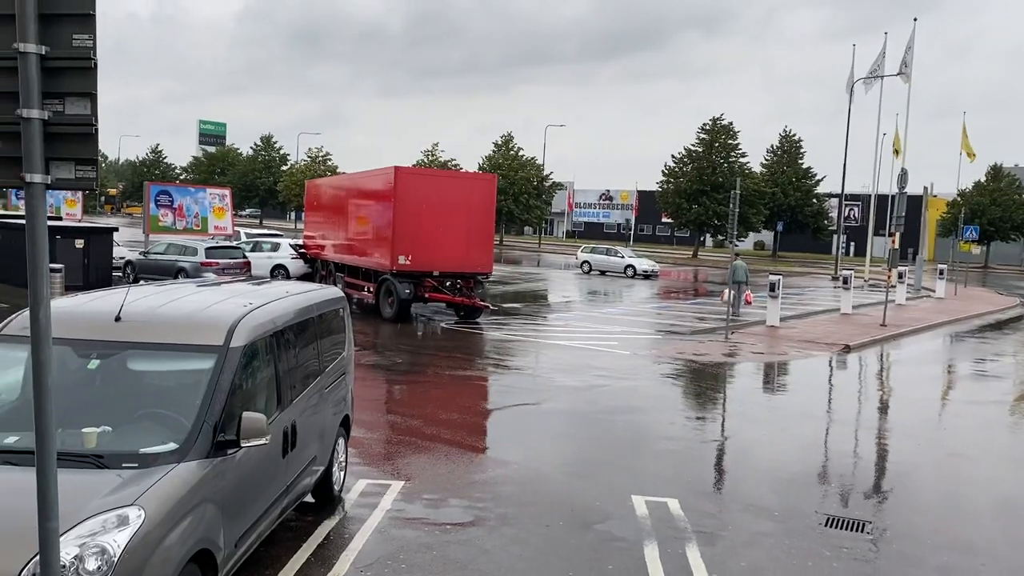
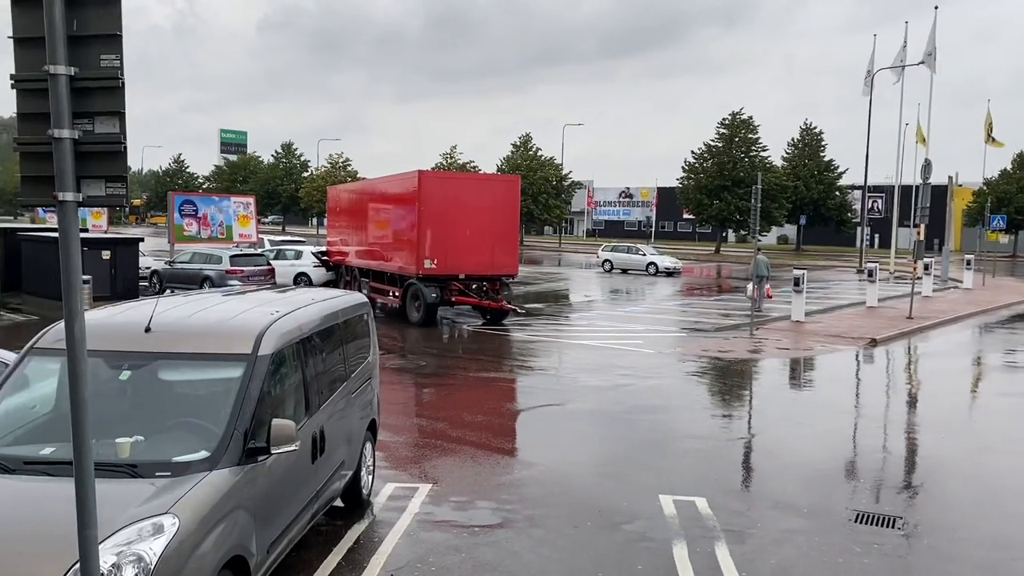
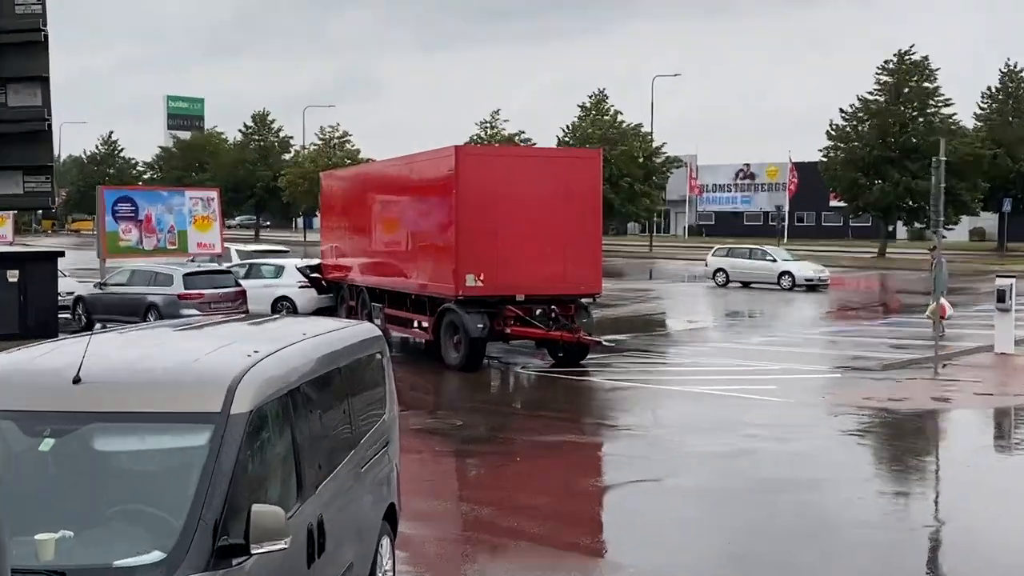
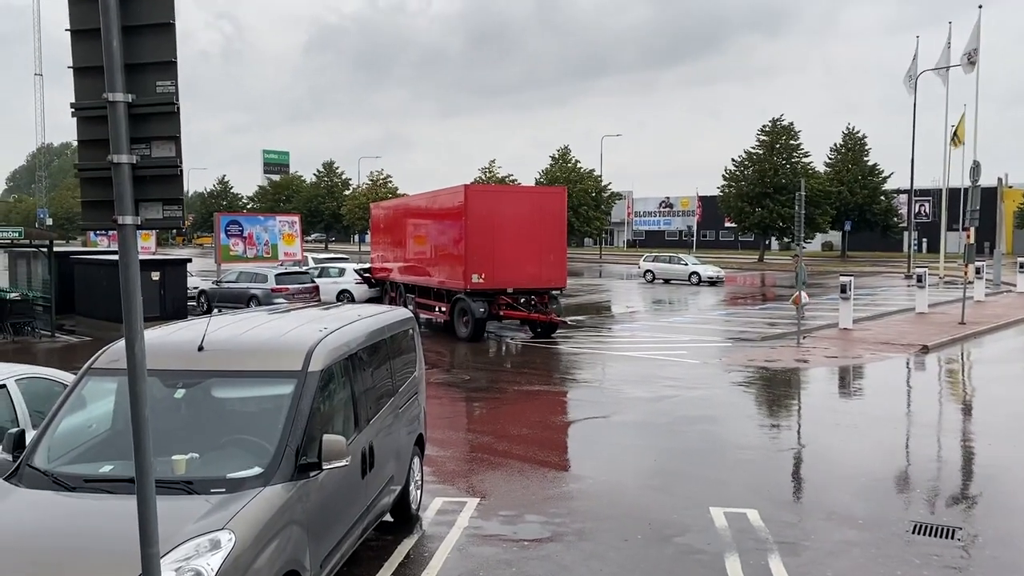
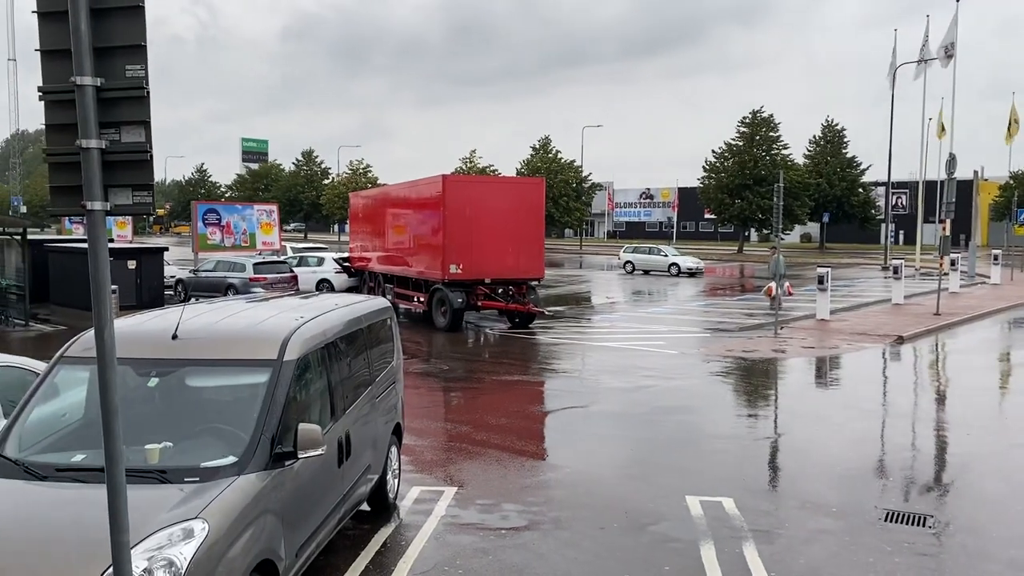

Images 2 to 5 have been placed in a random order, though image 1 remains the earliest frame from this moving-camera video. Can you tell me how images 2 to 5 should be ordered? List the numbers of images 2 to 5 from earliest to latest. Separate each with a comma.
2, 5, 4, 3
